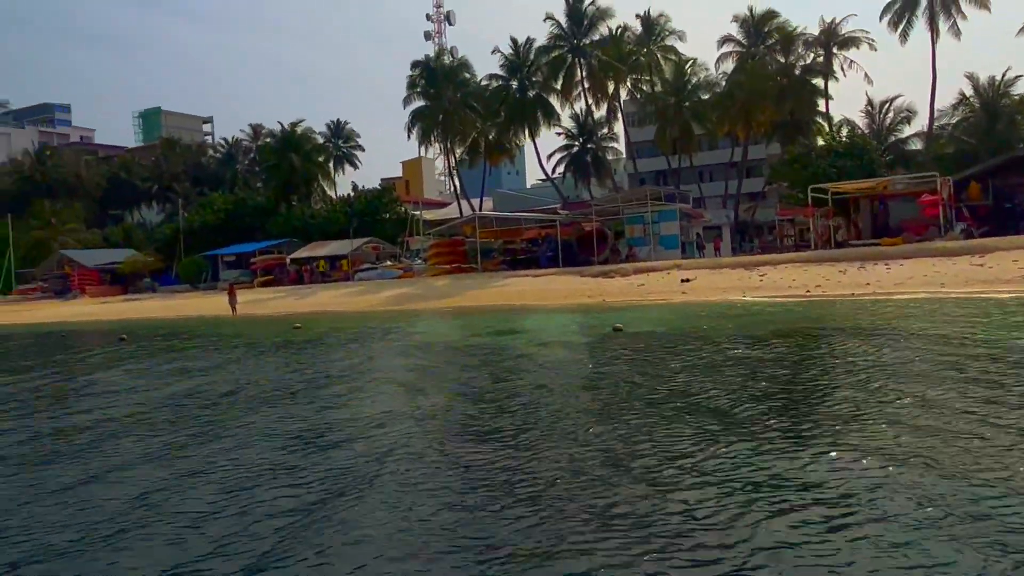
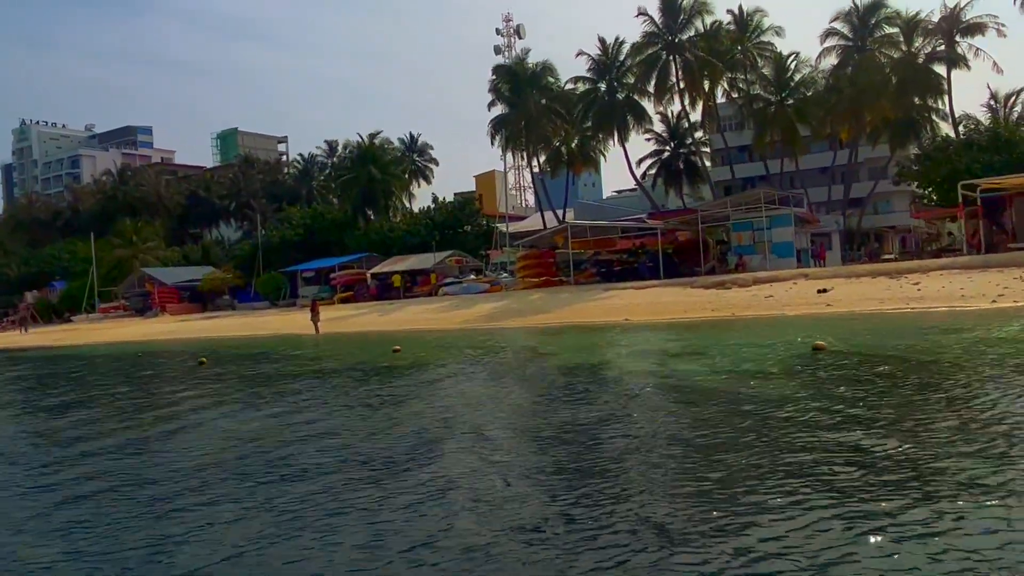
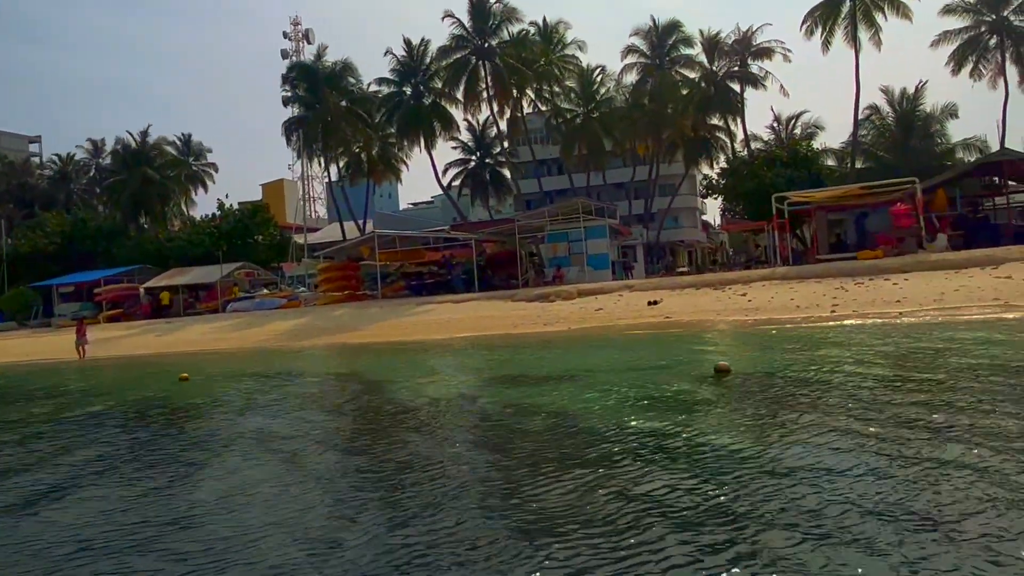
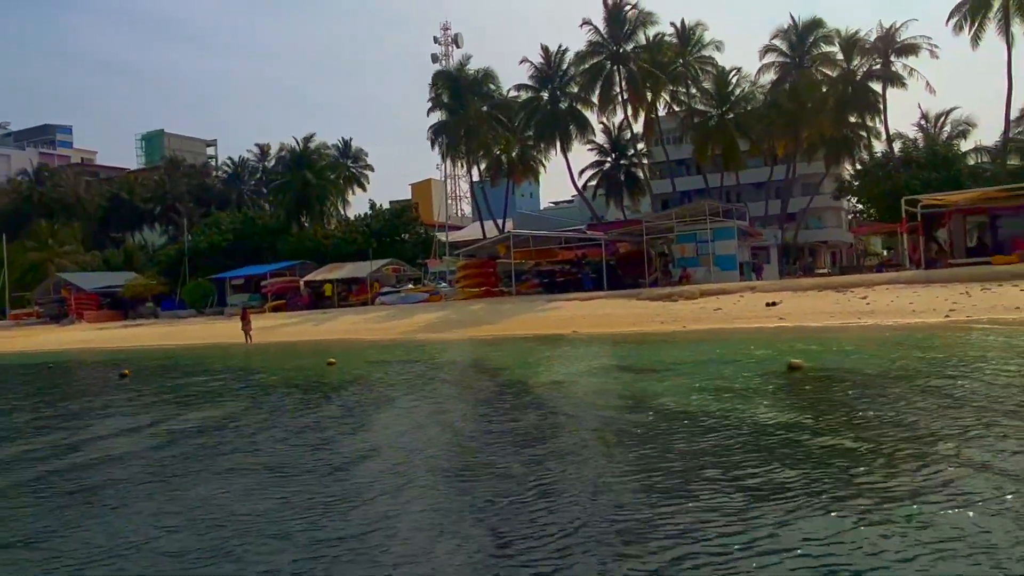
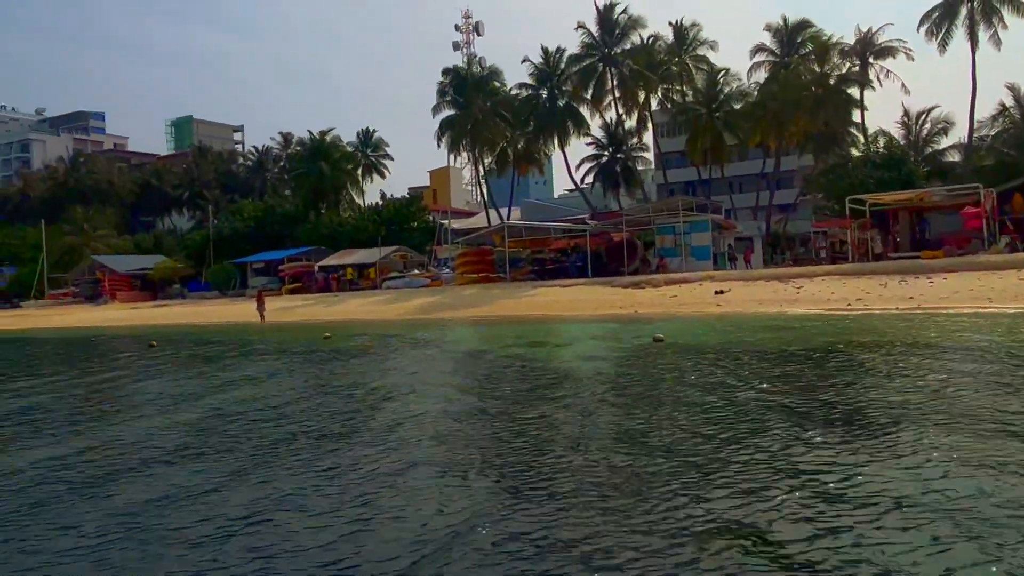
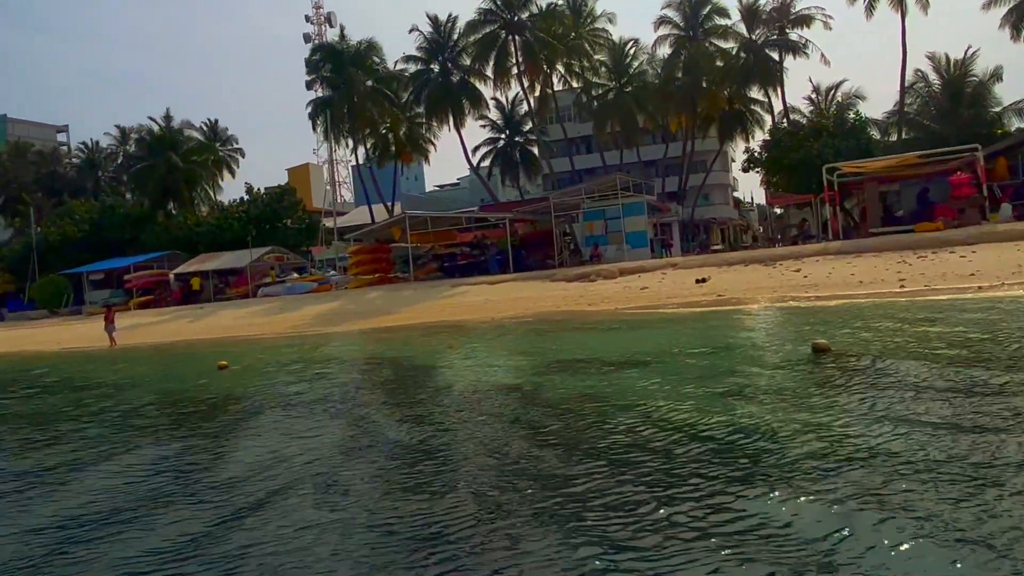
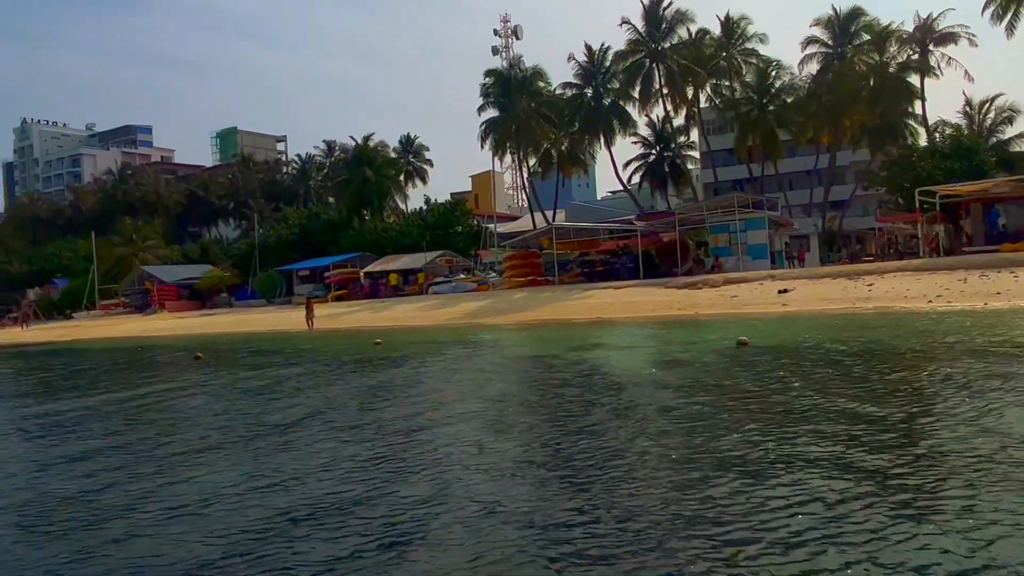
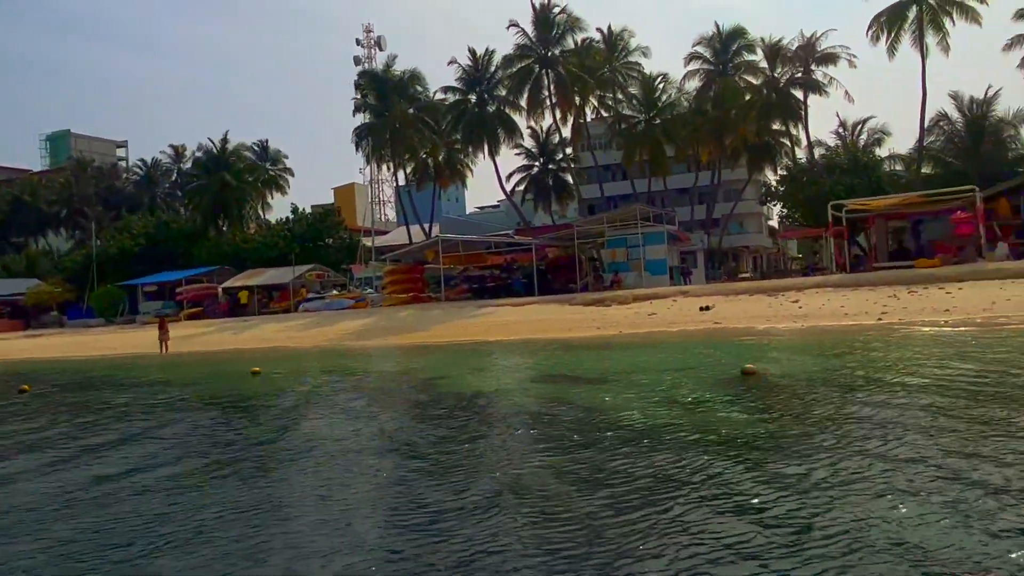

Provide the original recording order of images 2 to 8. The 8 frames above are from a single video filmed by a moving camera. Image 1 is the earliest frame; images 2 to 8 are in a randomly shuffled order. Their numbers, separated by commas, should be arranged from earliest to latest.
5, 7, 2, 4, 8, 3, 6
